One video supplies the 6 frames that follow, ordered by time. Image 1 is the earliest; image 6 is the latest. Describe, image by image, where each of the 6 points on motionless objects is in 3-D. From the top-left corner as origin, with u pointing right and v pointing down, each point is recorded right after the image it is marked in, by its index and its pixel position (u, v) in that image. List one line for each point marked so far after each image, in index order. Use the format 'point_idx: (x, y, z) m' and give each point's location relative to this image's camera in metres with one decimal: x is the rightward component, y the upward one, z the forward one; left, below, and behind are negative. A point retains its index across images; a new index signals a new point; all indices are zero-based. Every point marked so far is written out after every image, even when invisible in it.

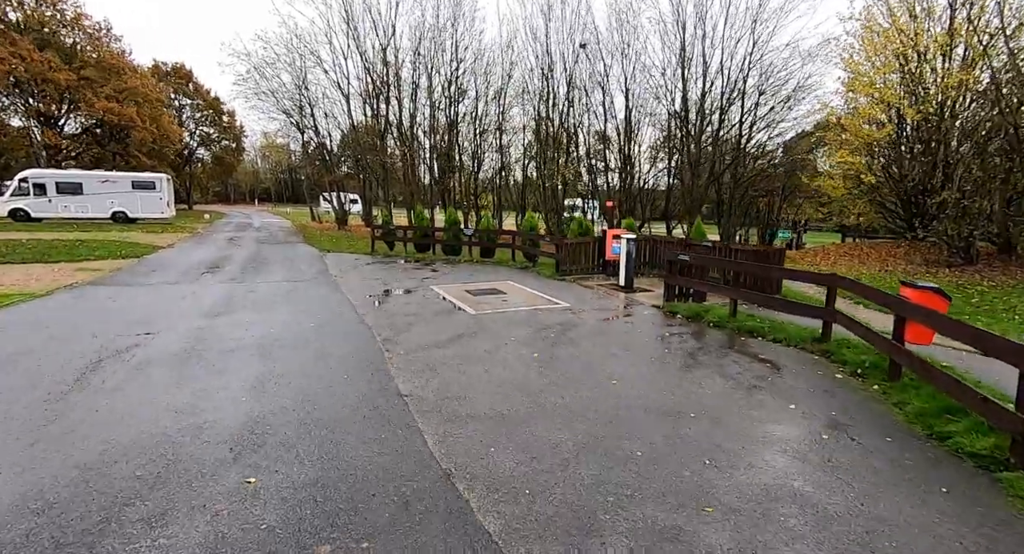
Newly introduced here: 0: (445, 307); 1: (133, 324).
0: (-1.1, -0.5, +8.8) m
1: (-4.7, -0.6, +6.9) m
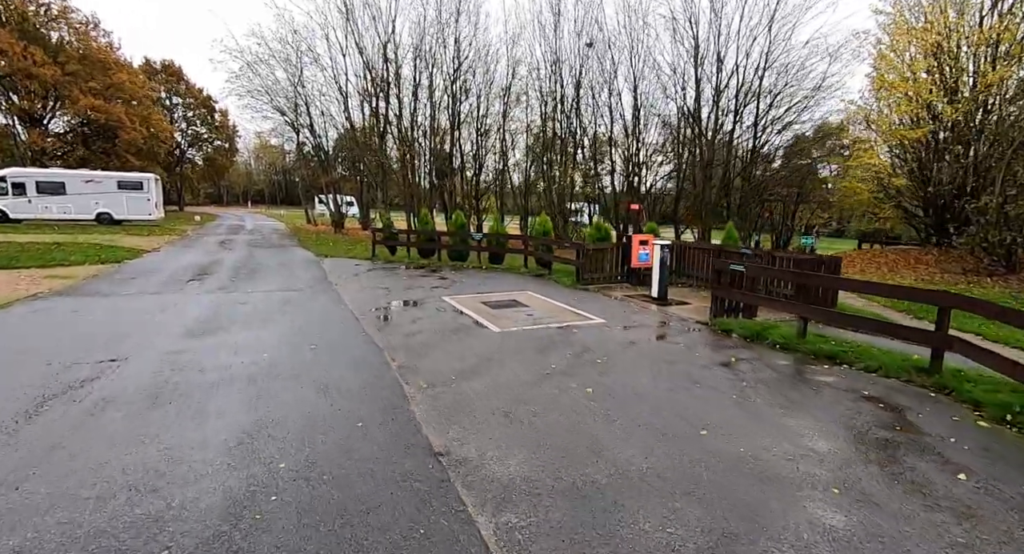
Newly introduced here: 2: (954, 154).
0: (-0.7, -0.6, +7.8) m
1: (-4.3, -0.7, +5.8) m
2: (+13.5, +3.7, +17.0) m
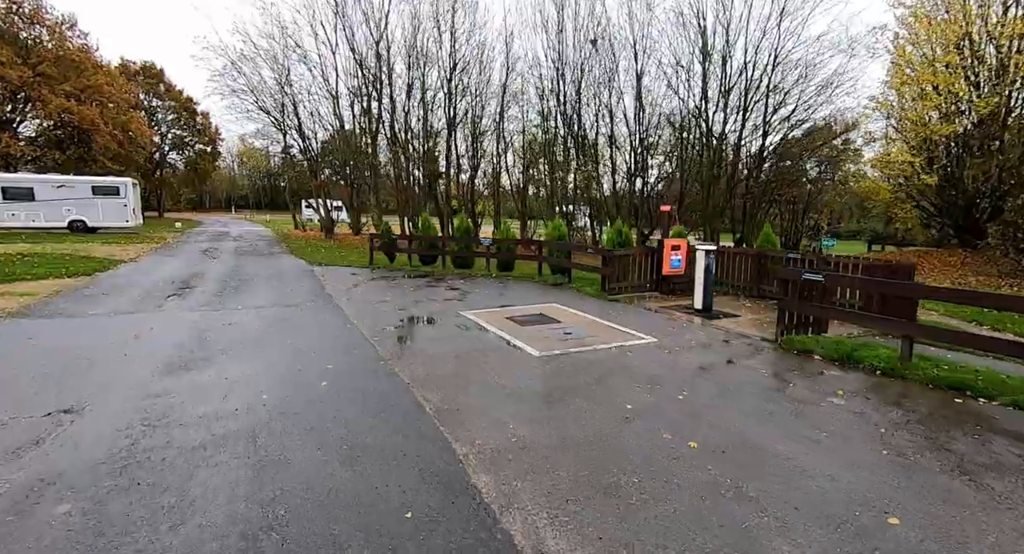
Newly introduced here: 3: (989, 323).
0: (-0.2, -0.8, +6.7) m
1: (-3.8, -0.9, +4.6) m
2: (+13.7, +3.7, +16.3) m
3: (+7.2, -0.7, +8.5) m
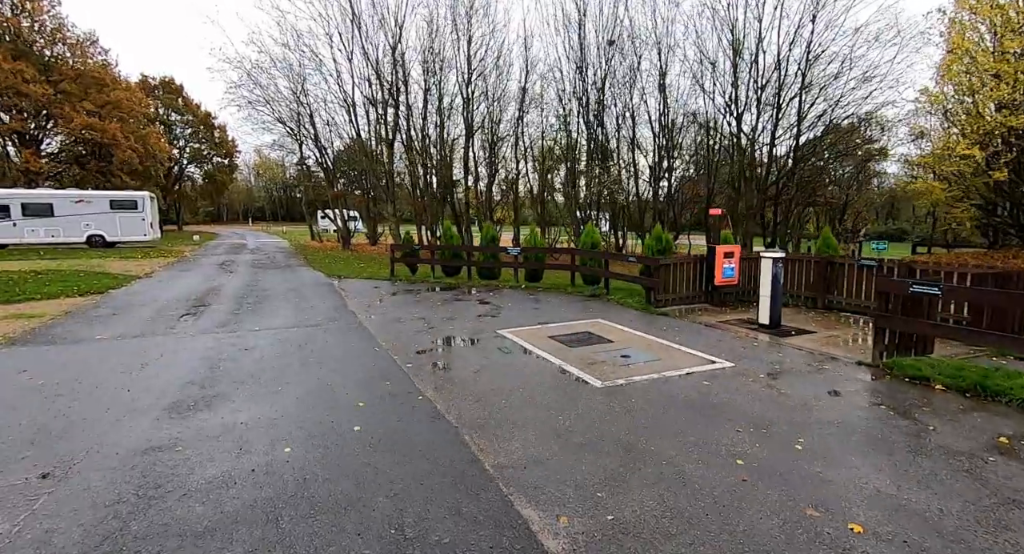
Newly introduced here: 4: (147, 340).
0: (+0.3, -1.0, +5.8) m
1: (-3.3, -1.1, +3.9) m
2: (+14.4, +3.6, +15.1) m
3: (+7.8, -0.8, +7.4) m
4: (-4.6, -0.8, +7.0) m
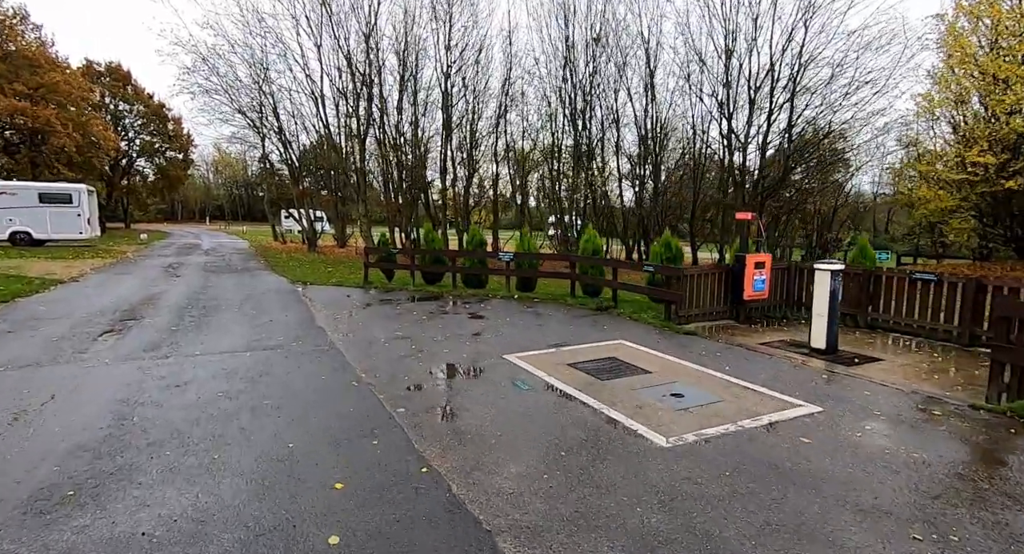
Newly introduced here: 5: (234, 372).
0: (+0.5, -1.1, +4.4) m
1: (-3.0, -1.2, +2.2) m
2: (+14.1, +3.2, +14.5) m
3: (+7.9, -1.0, +6.4) m
4: (-4.4, -0.9, +5.3) m
5: (-2.7, -0.9, +5.5) m
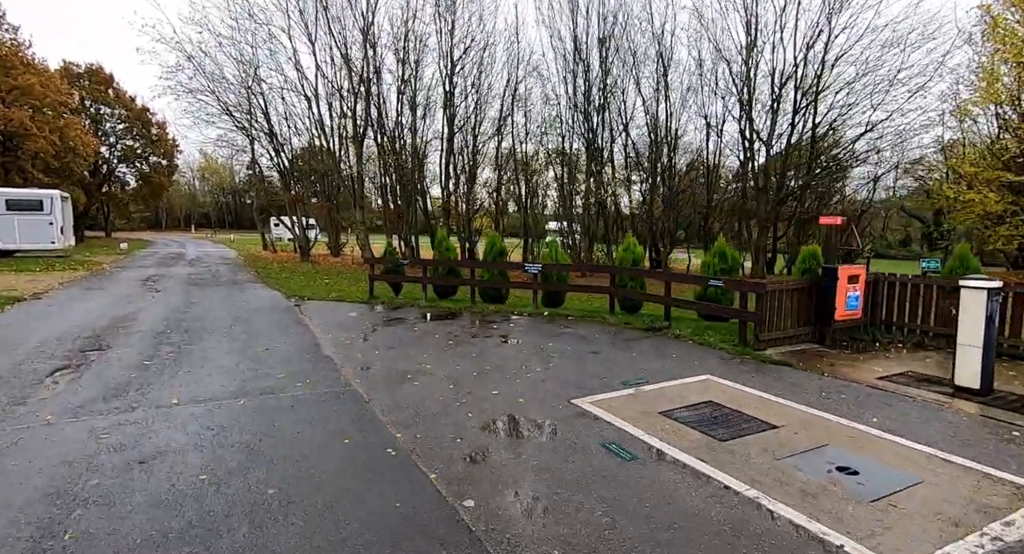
0: (+1.2, -1.3, +2.9) m
1: (-2.2, -1.3, +0.7) m
2: (+14.6, +3.0, +13.4) m
3: (+8.5, -1.2, +5.2) m
4: (-3.8, -1.1, +3.8) m
5: (-2.1, -1.1, +4.0) m
